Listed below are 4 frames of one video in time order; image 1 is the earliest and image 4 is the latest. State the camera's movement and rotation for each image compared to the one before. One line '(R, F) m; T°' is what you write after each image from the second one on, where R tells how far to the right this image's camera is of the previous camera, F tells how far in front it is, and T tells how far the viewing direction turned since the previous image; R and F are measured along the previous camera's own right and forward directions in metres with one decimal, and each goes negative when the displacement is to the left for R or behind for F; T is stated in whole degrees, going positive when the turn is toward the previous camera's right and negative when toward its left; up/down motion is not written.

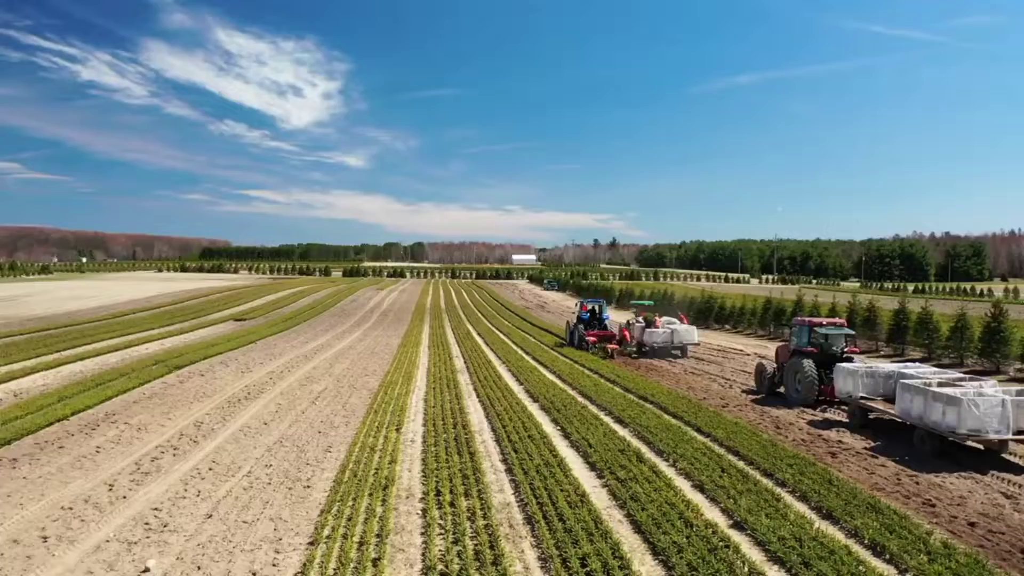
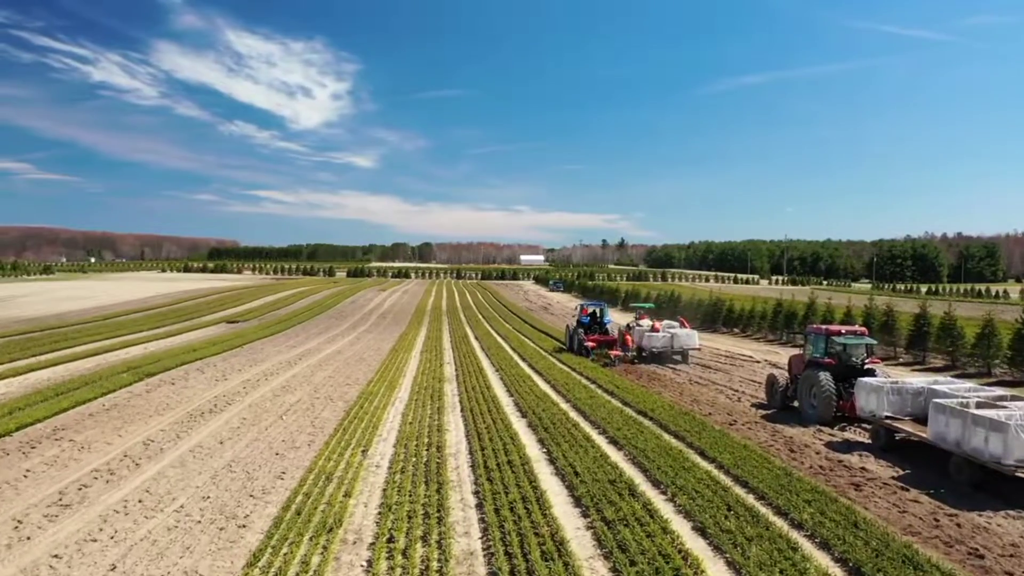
(+0.4, +1.2) m; -1°
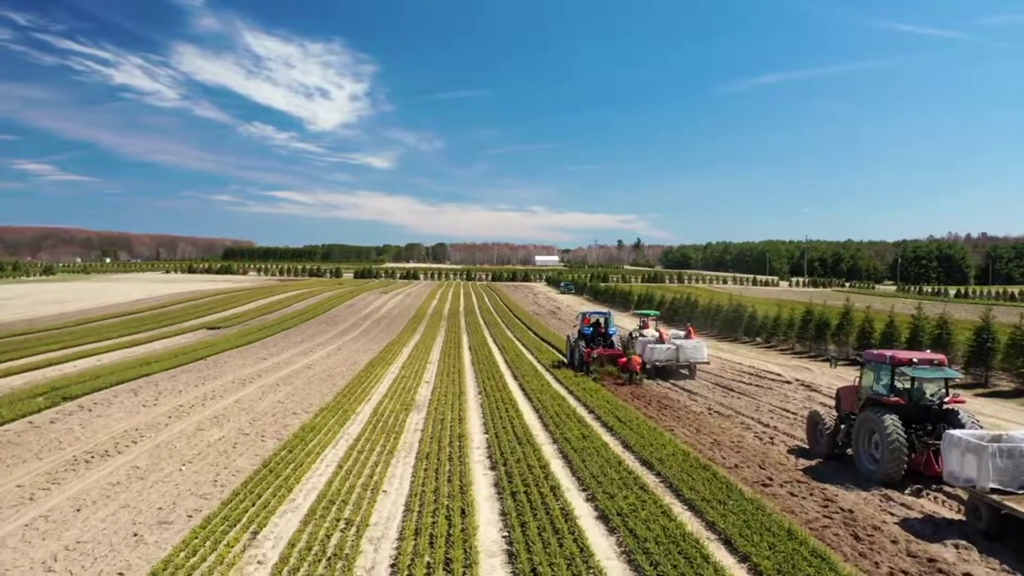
(+0.7, +2.9) m; -1°
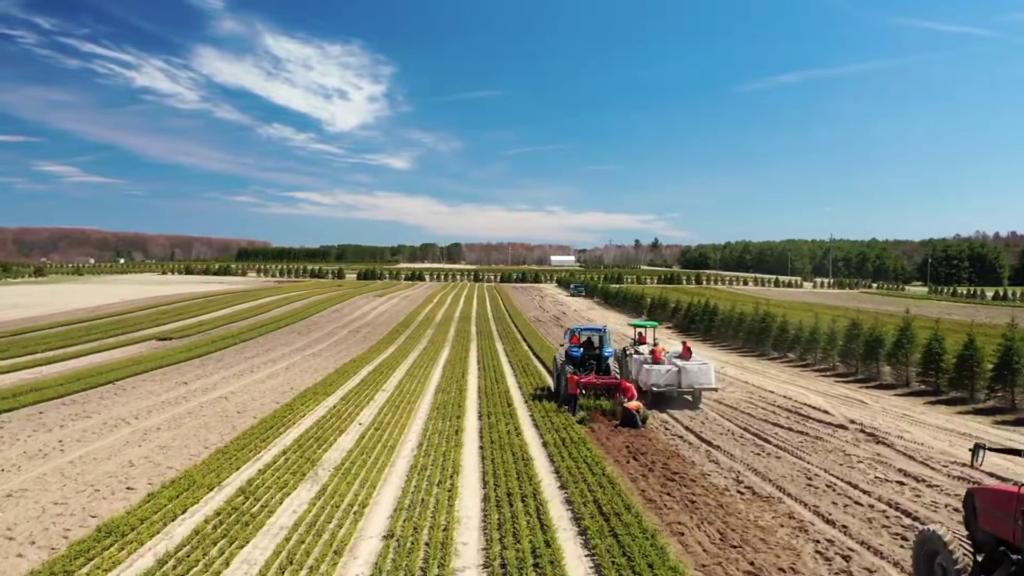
(+1.2, +4.4) m; -2°
